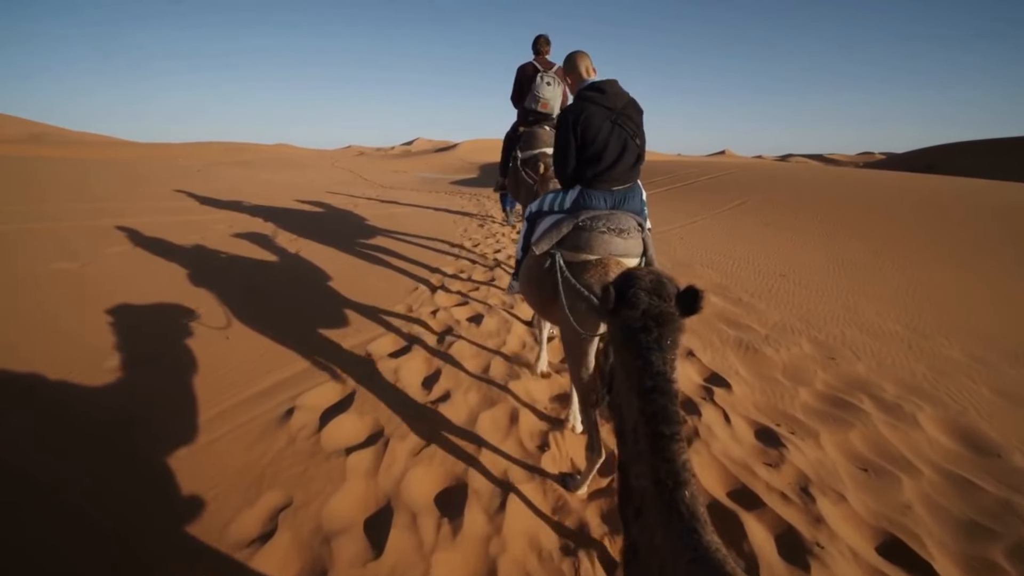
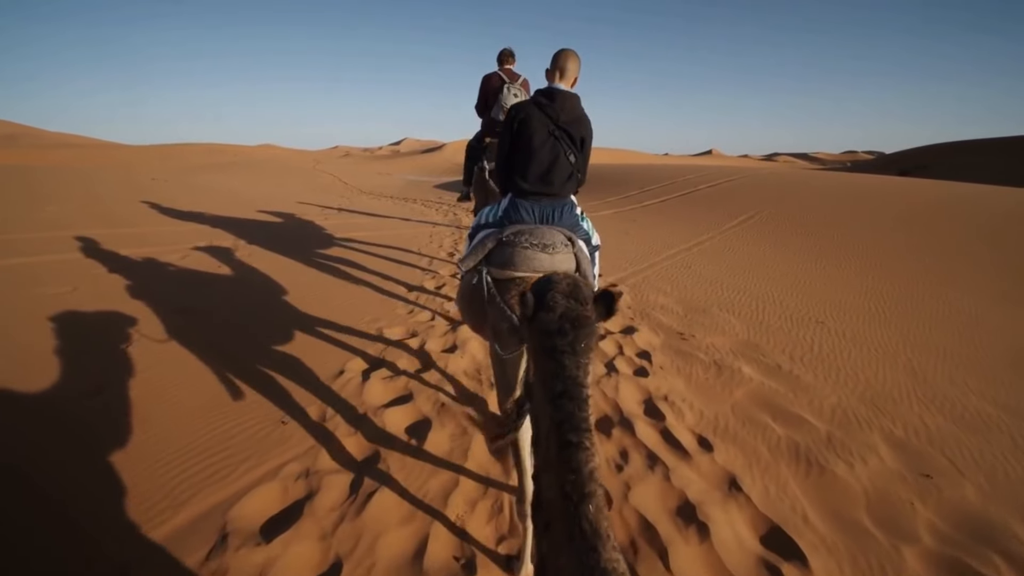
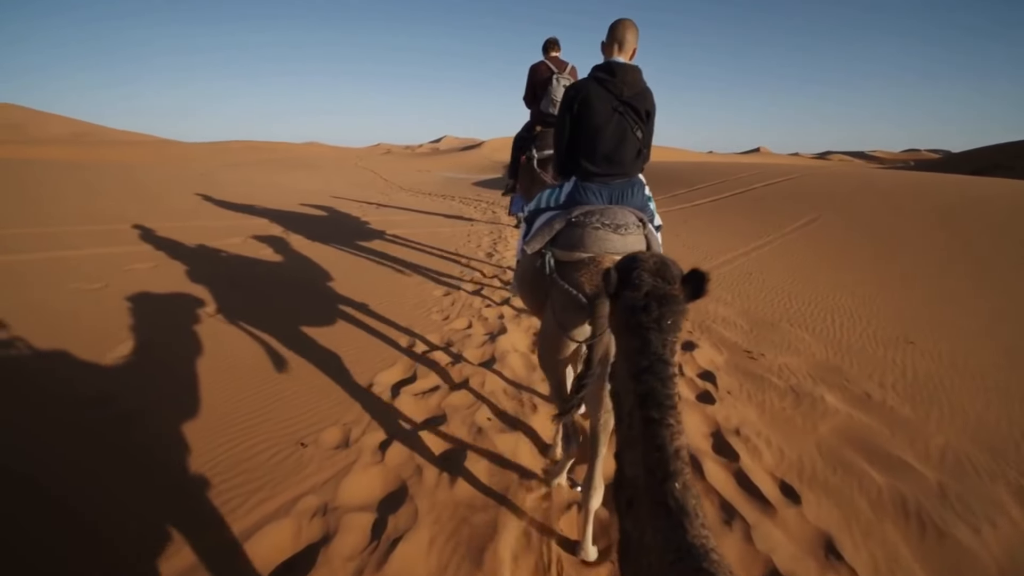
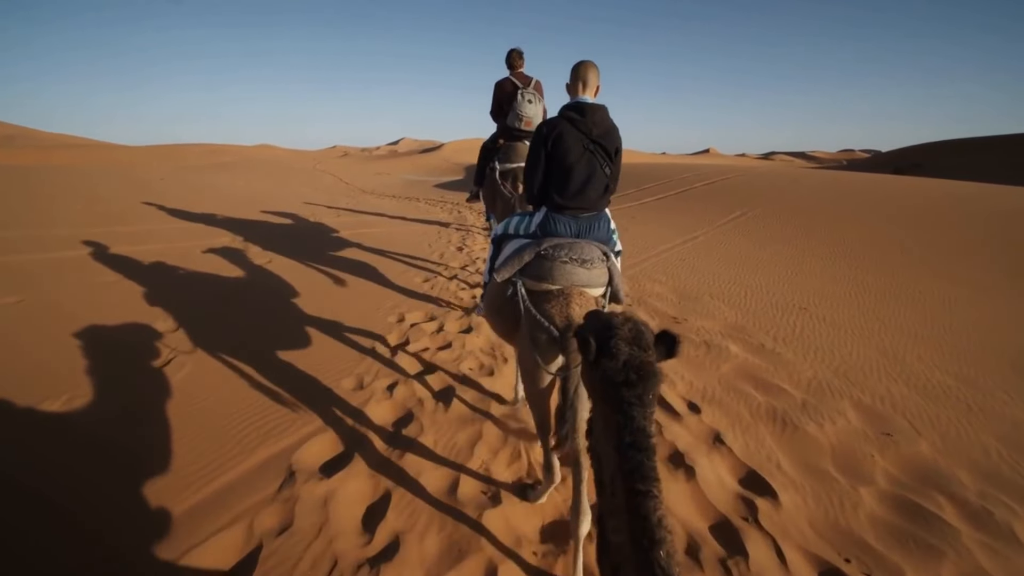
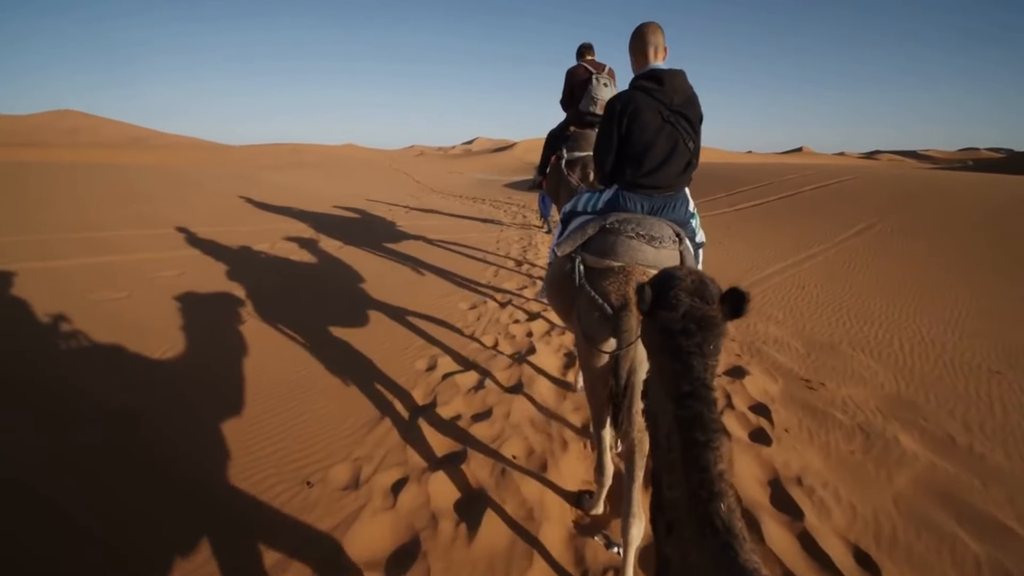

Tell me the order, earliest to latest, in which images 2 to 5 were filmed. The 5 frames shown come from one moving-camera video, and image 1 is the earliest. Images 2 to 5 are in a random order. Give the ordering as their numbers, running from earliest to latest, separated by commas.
4, 2, 3, 5
